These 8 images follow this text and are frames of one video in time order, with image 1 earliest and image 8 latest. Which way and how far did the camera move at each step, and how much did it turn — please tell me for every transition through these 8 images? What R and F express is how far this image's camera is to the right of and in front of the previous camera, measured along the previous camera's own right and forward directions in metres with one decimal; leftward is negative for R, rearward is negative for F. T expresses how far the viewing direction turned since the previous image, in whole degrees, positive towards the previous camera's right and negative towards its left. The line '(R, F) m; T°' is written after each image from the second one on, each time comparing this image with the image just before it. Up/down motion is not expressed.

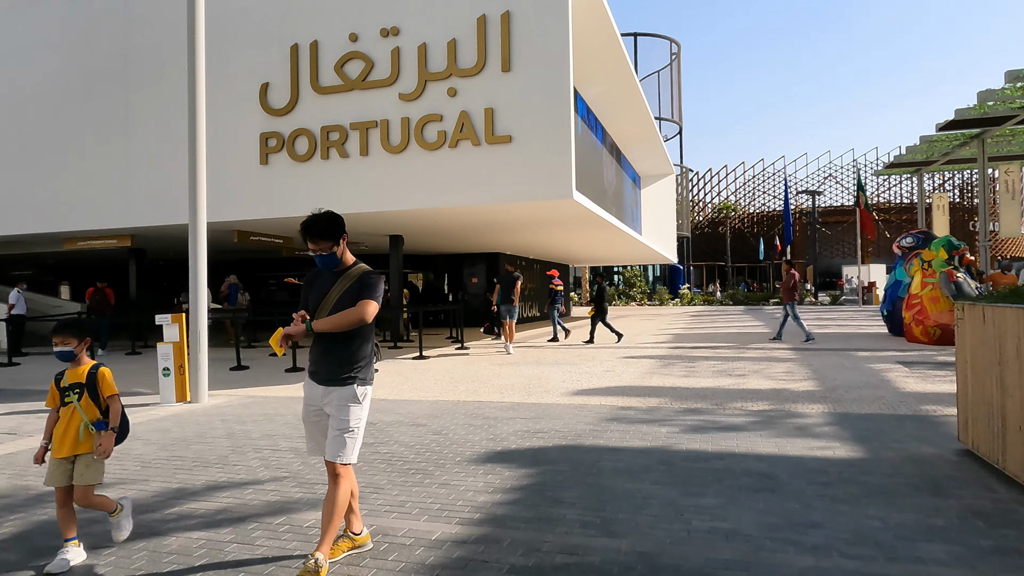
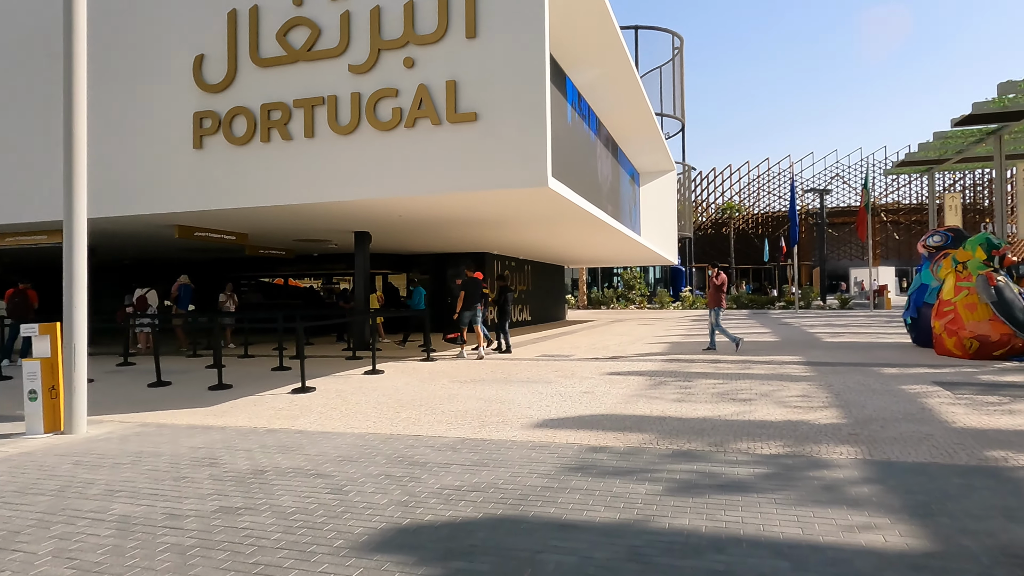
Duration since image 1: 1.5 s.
(+0.5, +1.5) m; 0°
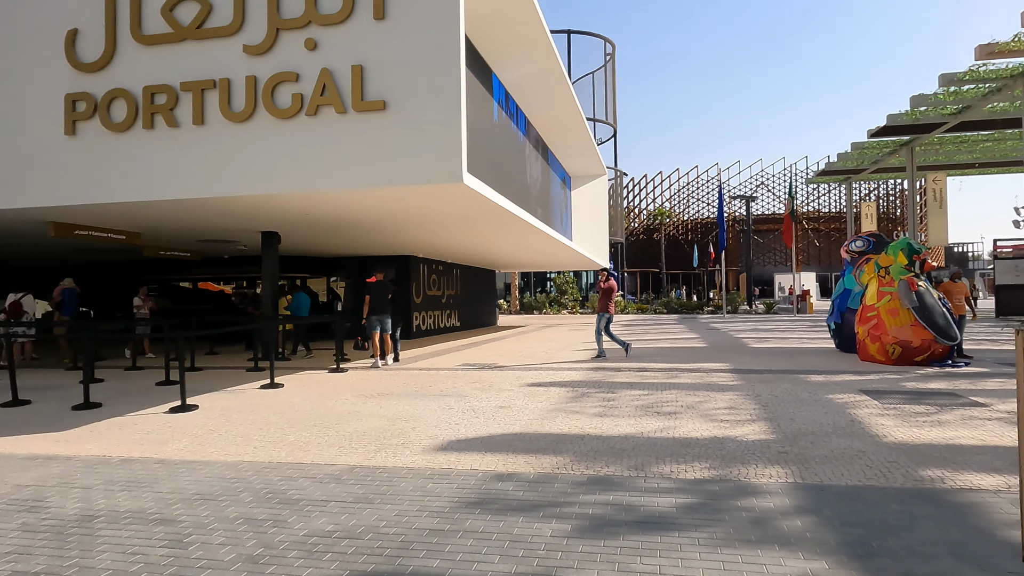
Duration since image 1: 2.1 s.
(+0.3, +0.6) m; +5°
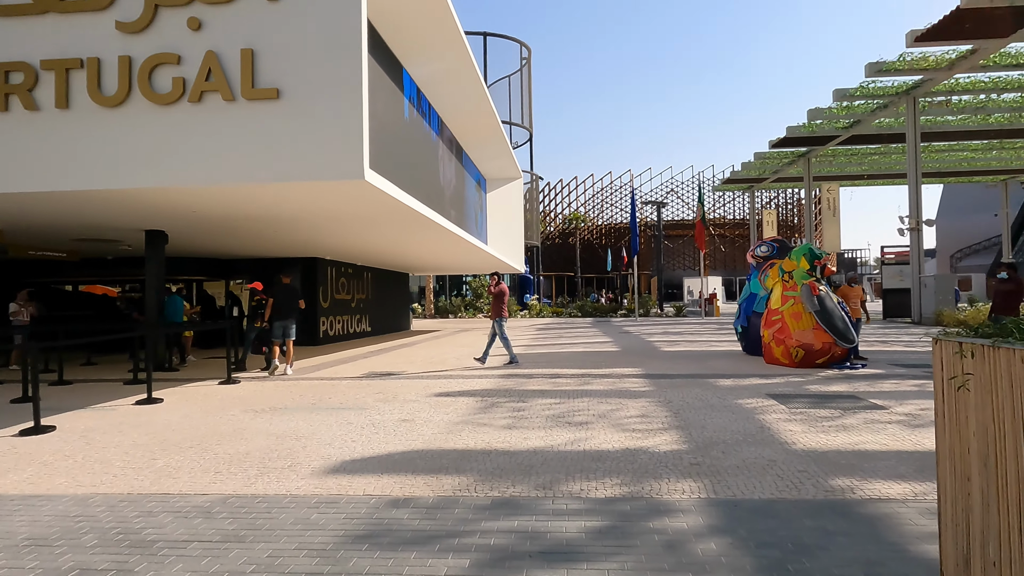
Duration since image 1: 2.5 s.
(+0.1, +0.4) m; +7°
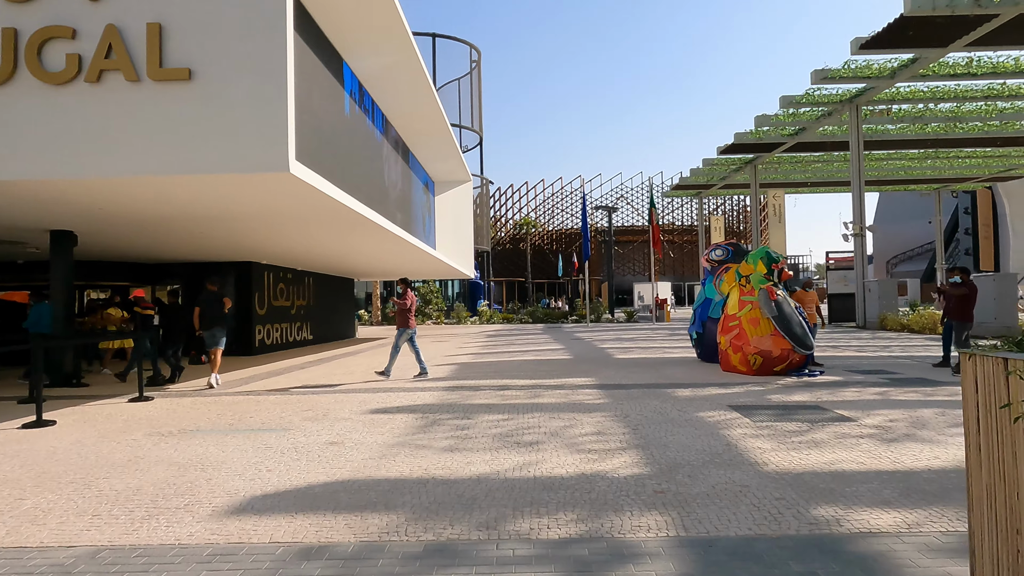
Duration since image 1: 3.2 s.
(+0.1, +0.6) m; +4°
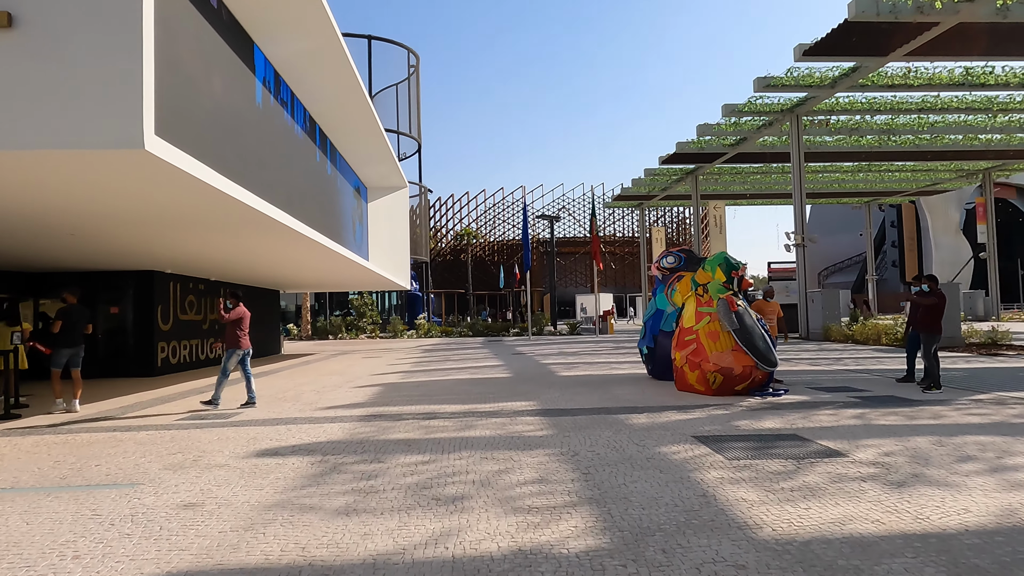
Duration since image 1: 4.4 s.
(+0.2, +1.2) m; +5°
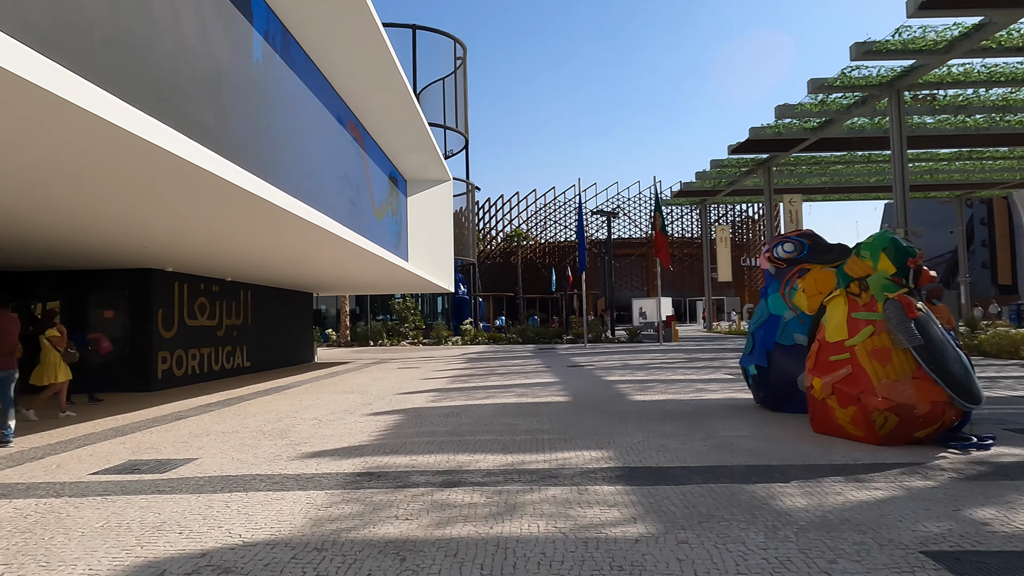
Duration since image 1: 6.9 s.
(-0.1, +2.6) m; -4°
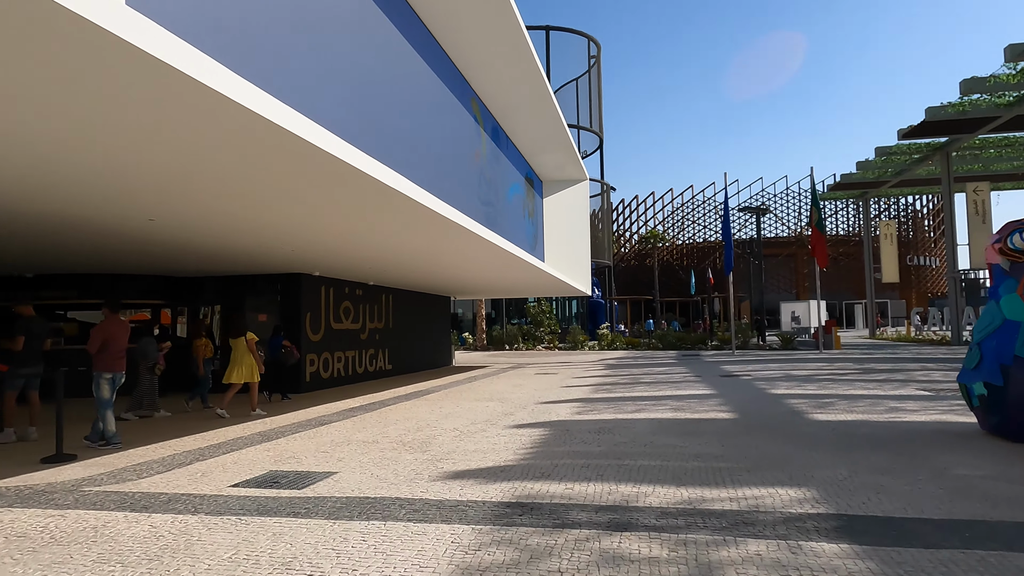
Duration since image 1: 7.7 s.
(-0.3, +0.8) m; -11°
